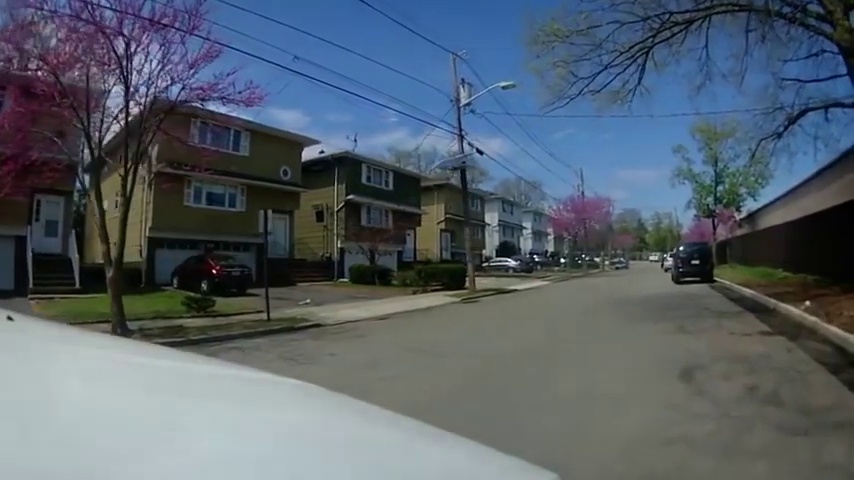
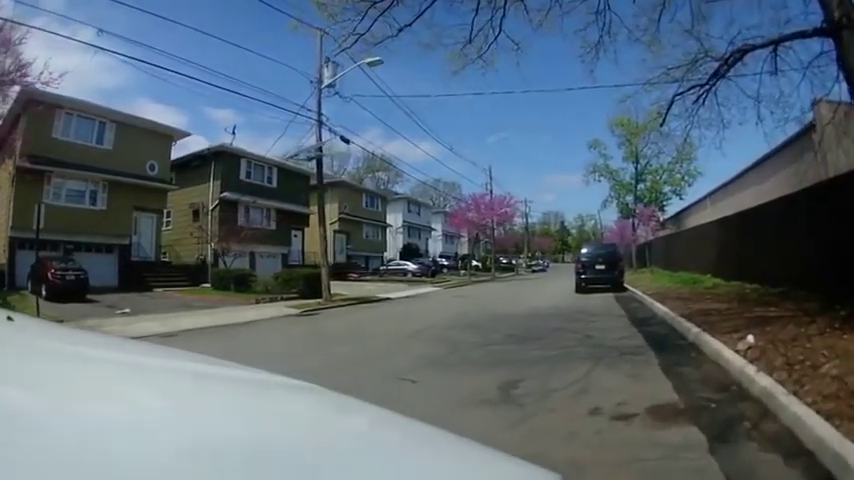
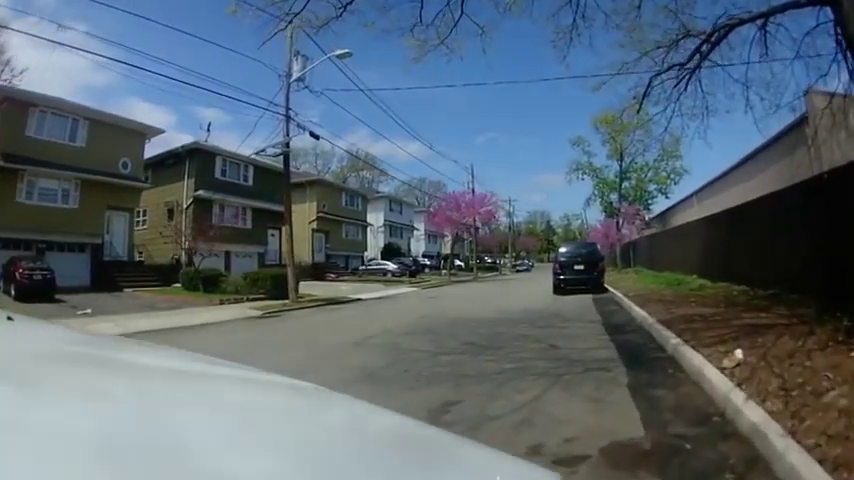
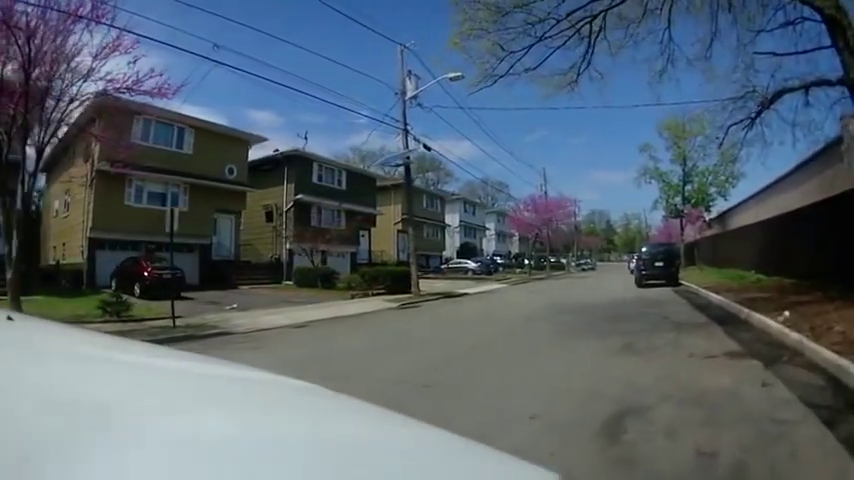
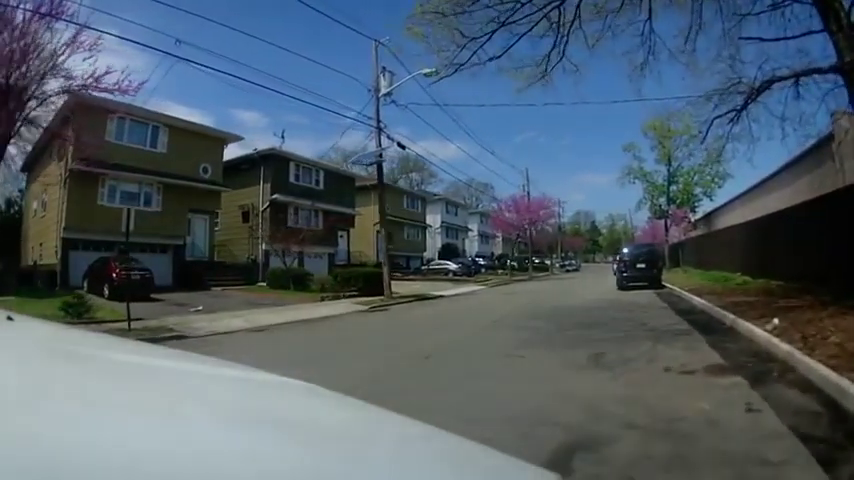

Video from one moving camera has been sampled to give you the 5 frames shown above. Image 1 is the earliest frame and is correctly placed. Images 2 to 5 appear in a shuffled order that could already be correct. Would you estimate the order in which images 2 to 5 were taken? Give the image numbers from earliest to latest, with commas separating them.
4, 5, 2, 3
